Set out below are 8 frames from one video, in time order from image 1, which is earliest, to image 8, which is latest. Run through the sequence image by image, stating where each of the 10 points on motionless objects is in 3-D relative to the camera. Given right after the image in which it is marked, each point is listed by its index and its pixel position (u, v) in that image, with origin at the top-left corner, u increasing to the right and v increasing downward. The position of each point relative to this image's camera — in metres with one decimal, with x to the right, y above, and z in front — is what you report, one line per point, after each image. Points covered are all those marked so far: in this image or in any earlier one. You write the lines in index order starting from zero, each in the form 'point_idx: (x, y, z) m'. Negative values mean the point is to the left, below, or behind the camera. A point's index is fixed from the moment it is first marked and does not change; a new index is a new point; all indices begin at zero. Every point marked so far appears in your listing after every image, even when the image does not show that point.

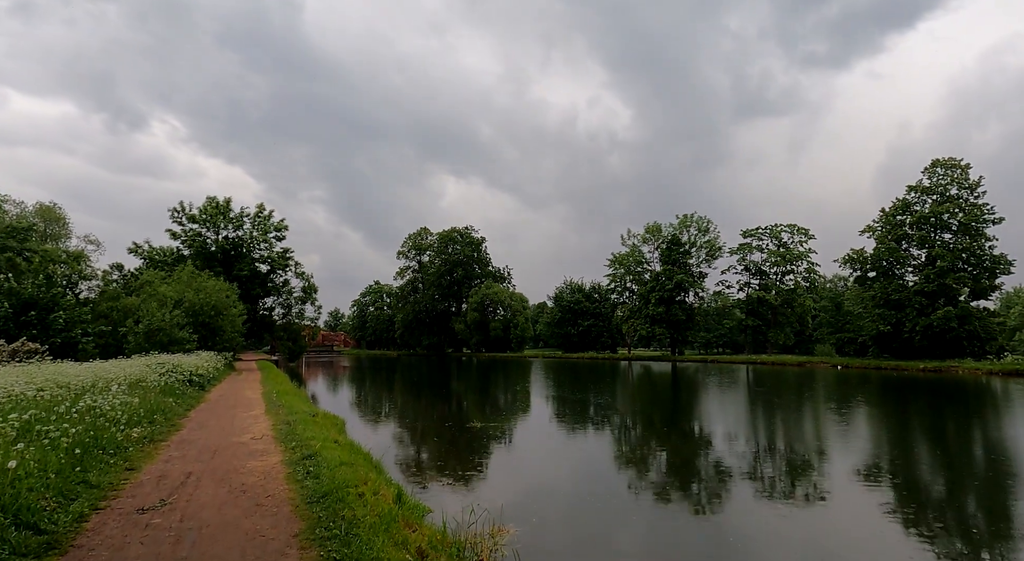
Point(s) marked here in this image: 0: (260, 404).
0: (-4.9, -2.8, +13.6) m
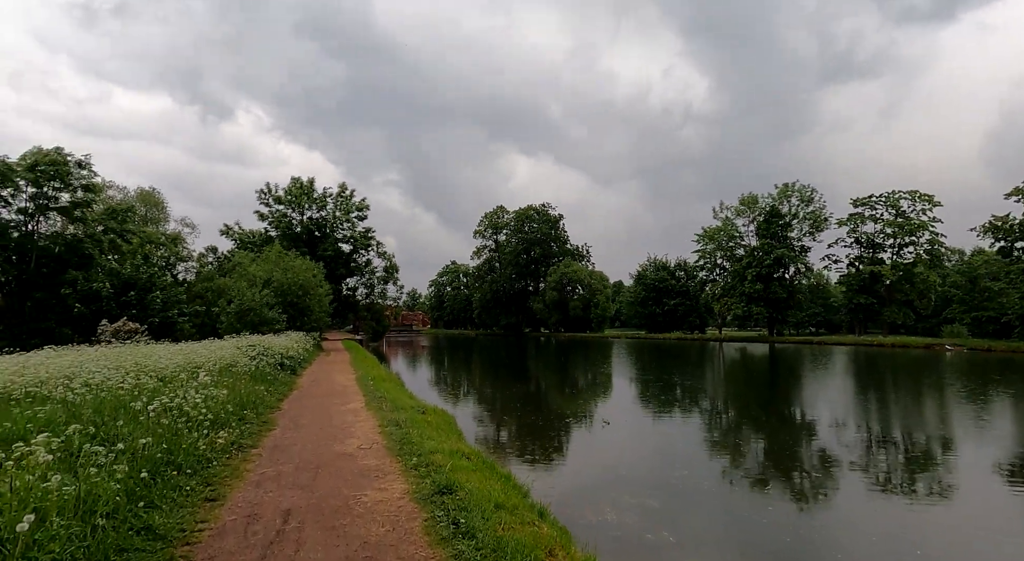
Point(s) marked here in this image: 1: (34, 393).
0: (-3.0, -2.4, +13.5) m
1: (-5.7, -1.4, +7.5) m
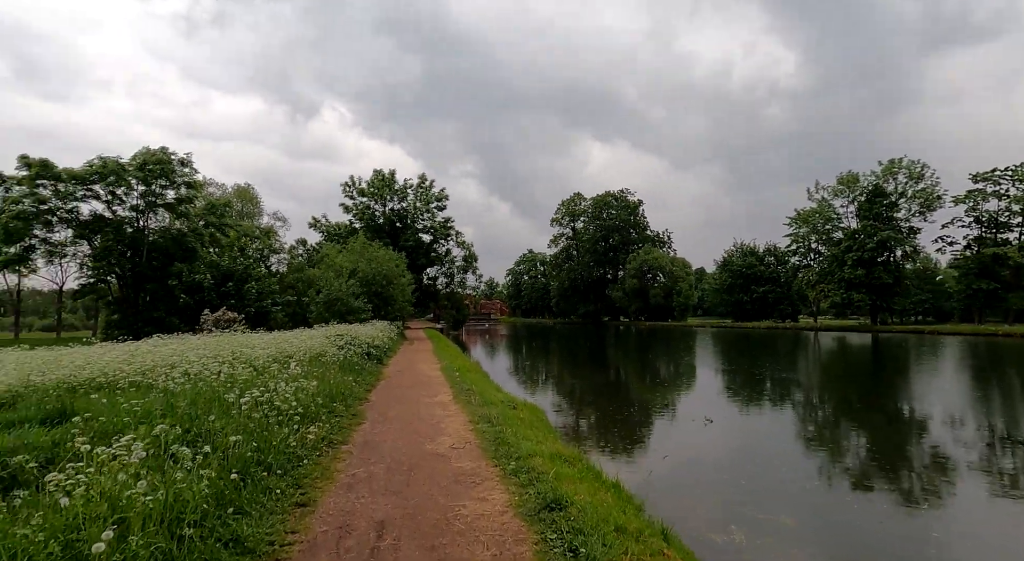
0: (-1.3, -2.2, +13.6) m
1: (-4.7, -1.3, +7.9) m
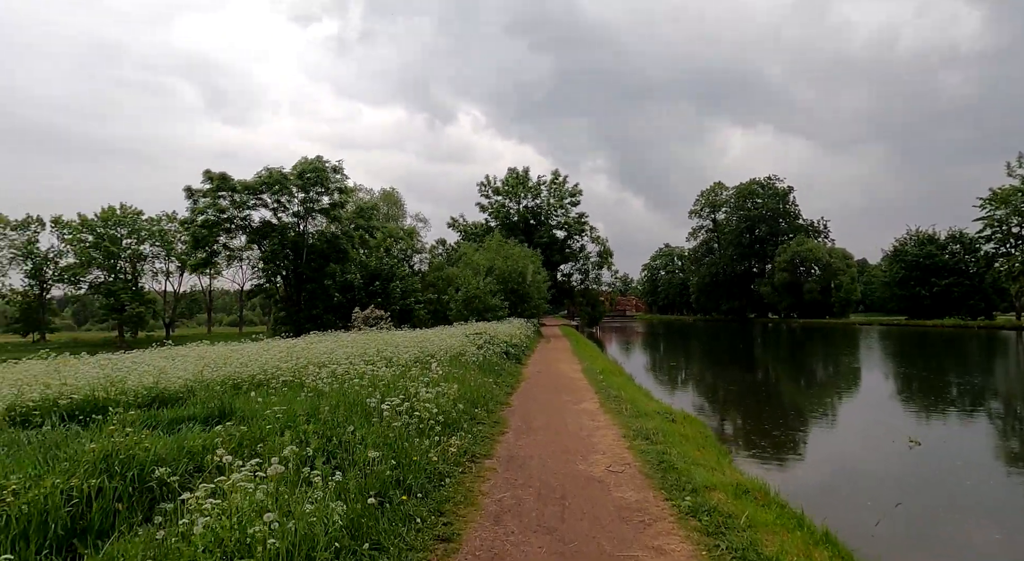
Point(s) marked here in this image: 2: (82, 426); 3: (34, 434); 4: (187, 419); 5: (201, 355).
0: (+1.5, -2.1, +13.3) m
1: (-3.0, -1.3, +8.4) m
2: (-4.5, -1.5, +6.9) m
3: (-4.3, -1.4, +6.0) m
4: (-3.4, -1.4, +6.7) m
5: (-5.7, -1.3, +11.9) m
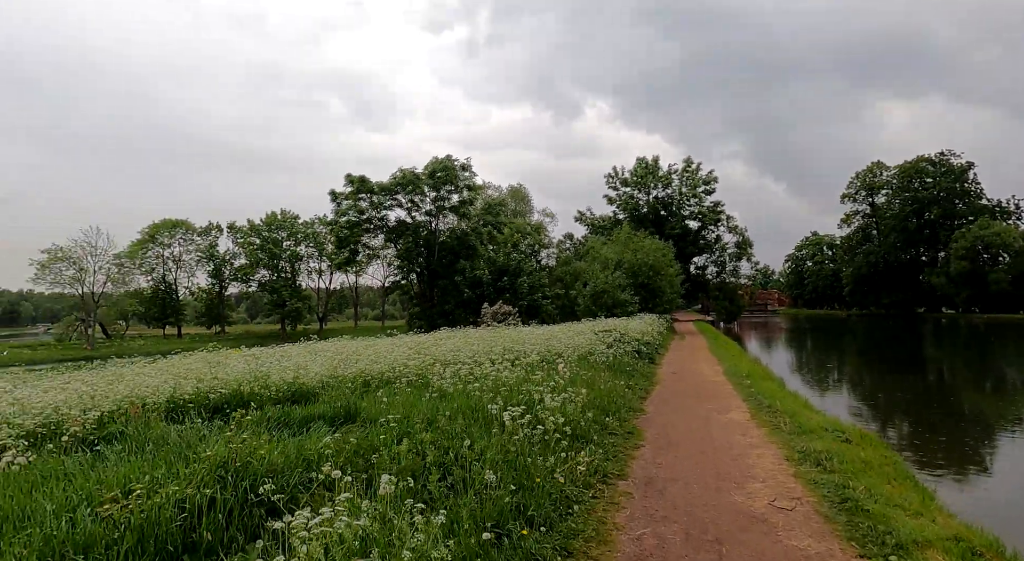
0: (+4.0, -1.9, +12.2) m
1: (-1.3, -1.3, +8.3) m
2: (-3.1, -1.5, +7.2) m
3: (-3.1, -1.4, +6.2) m
4: (-2.0, -1.4, +6.8) m
5: (-3.3, -1.3, +12.2) m
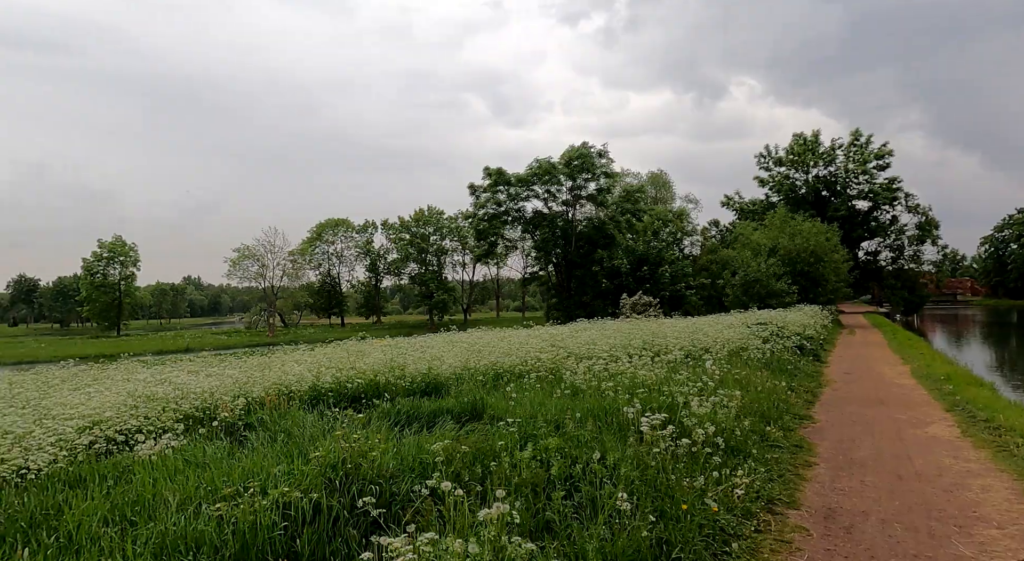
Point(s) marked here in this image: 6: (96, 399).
0: (+6.4, -1.7, +10.5) m
1: (+0.3, -1.2, +7.9) m
2: (-1.7, -1.4, +7.1) m
3: (-1.9, -1.3, +6.2) m
4: (-0.7, -1.3, +6.5) m
5: (-0.8, -1.1, +12.1) m
6: (-5.0, -1.4, +7.8) m
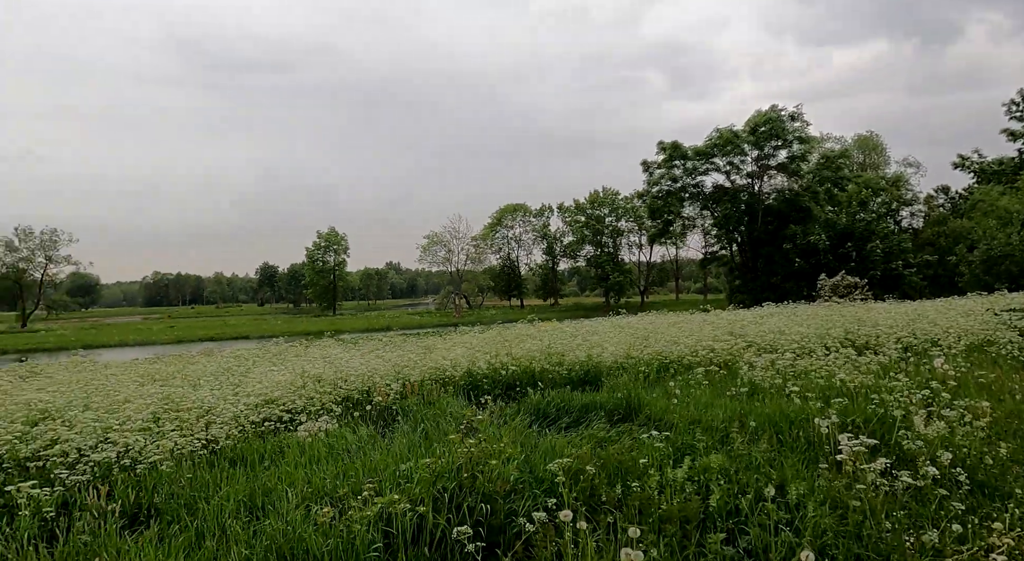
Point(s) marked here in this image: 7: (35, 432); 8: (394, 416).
0: (+8.6, -1.4, +7.8) m
1: (+2.1, -0.9, +6.8) m
2: (0.0, -1.2, +6.6) m
3: (-0.5, -1.1, +5.8) m
4: (+0.7, -1.1, +5.8) m
5: (+2.2, -0.8, +11.2) m
6: (-3.0, -1.2, +8.2) m
7: (-4.2, -1.3, +5.7) m
8: (-1.2, -1.3, +6.4) m
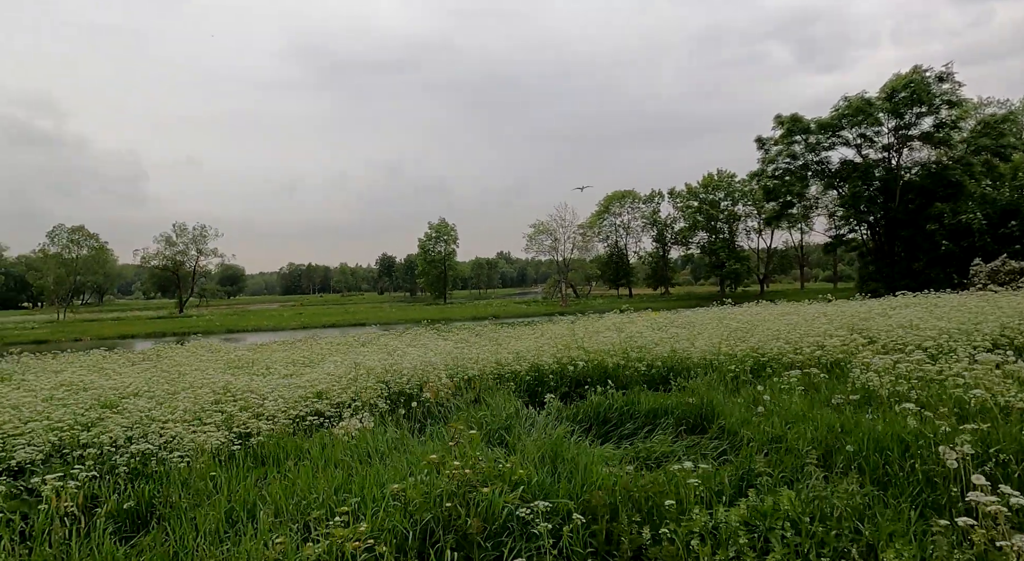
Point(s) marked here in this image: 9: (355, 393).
0: (+9.3, -1.2, +5.5) m
1: (+2.7, -0.8, +5.7) m
2: (+0.6, -1.1, +5.9) m
3: (0.0, -1.0, +5.2) m
4: (+1.2, -1.0, +4.9) m
5: (+3.6, -0.6, +10.0) m
6: (-2.1, -1.1, +7.9) m
7: (-3.6, -1.2, +5.7) m
8: (-0.6, -1.2, +5.8) m
9: (-1.5, -1.1, +6.5) m
